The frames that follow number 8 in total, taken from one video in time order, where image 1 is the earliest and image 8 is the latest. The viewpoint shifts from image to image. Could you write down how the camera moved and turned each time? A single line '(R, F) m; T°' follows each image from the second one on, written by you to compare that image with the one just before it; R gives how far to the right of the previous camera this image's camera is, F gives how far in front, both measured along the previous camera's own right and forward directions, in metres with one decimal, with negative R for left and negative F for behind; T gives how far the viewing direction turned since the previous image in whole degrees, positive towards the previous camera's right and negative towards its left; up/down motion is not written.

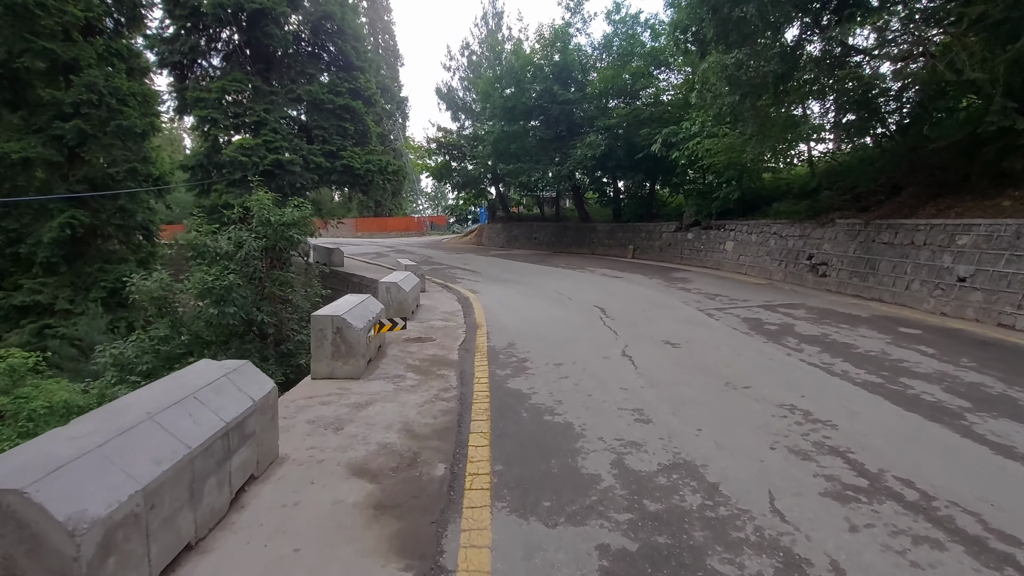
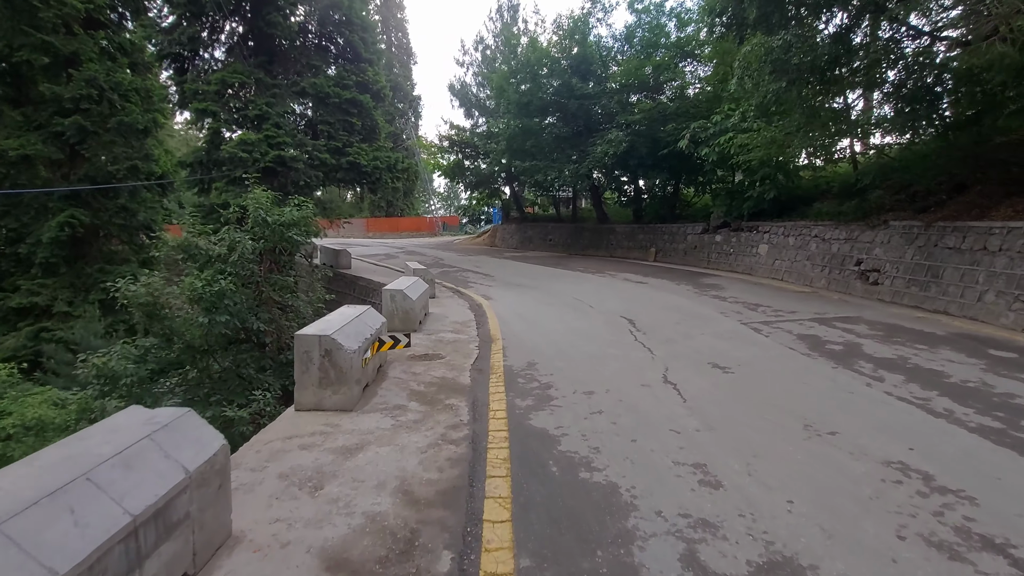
(-0.1, +1.0) m; -1°
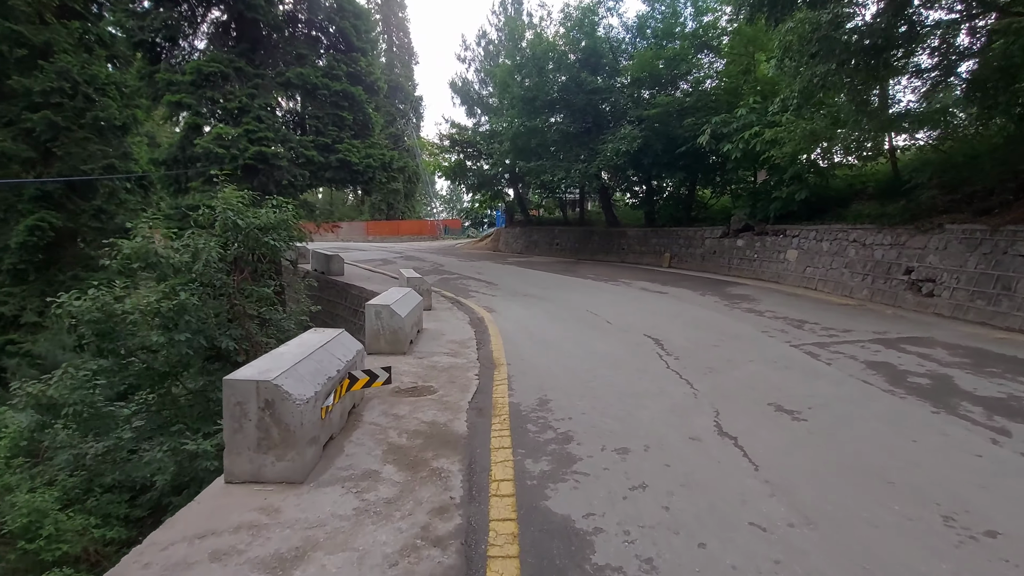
(0.0, +1.3) m; 0°
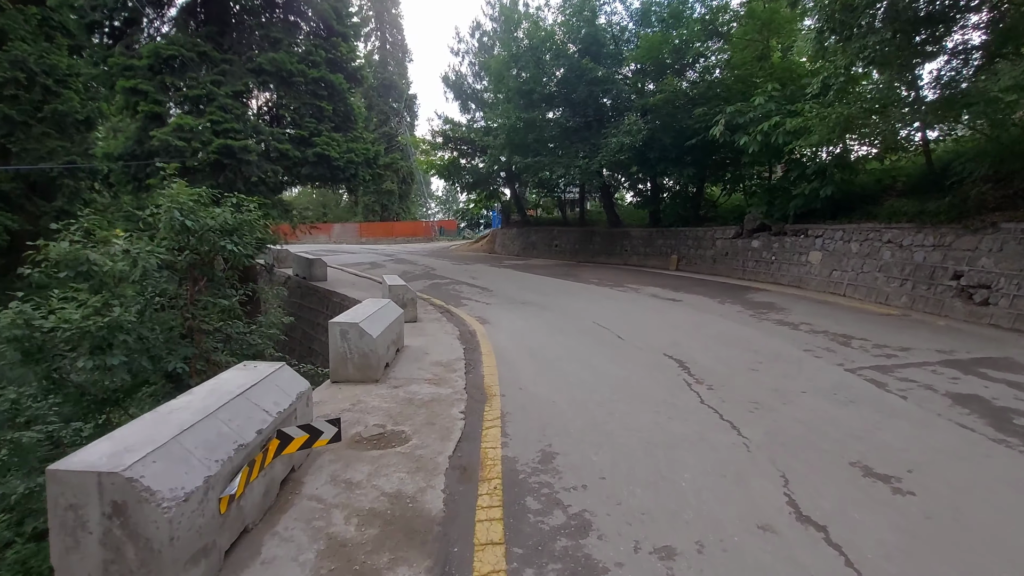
(0.0, +1.2) m; 0°
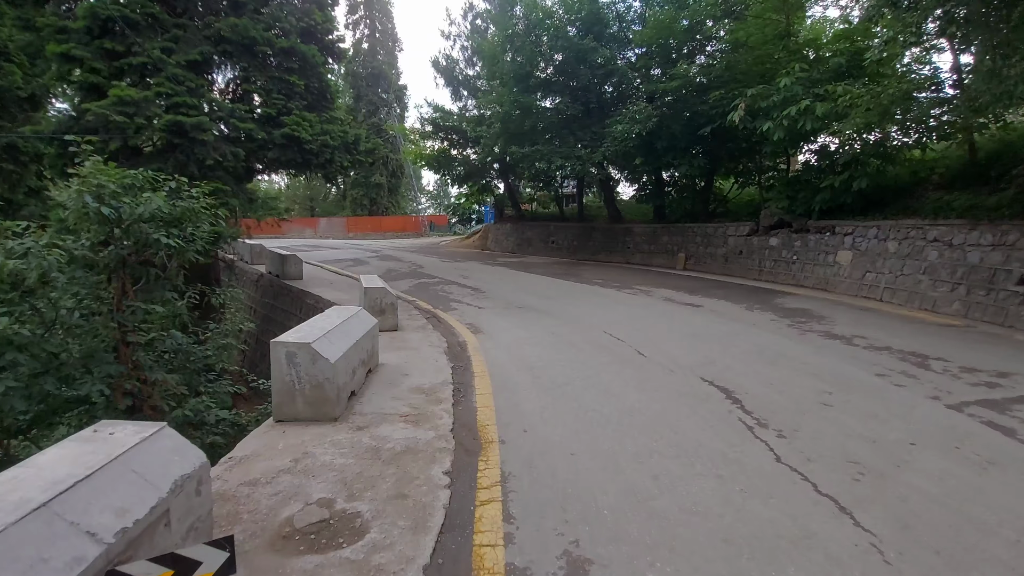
(-0.1, +1.4) m; +1°
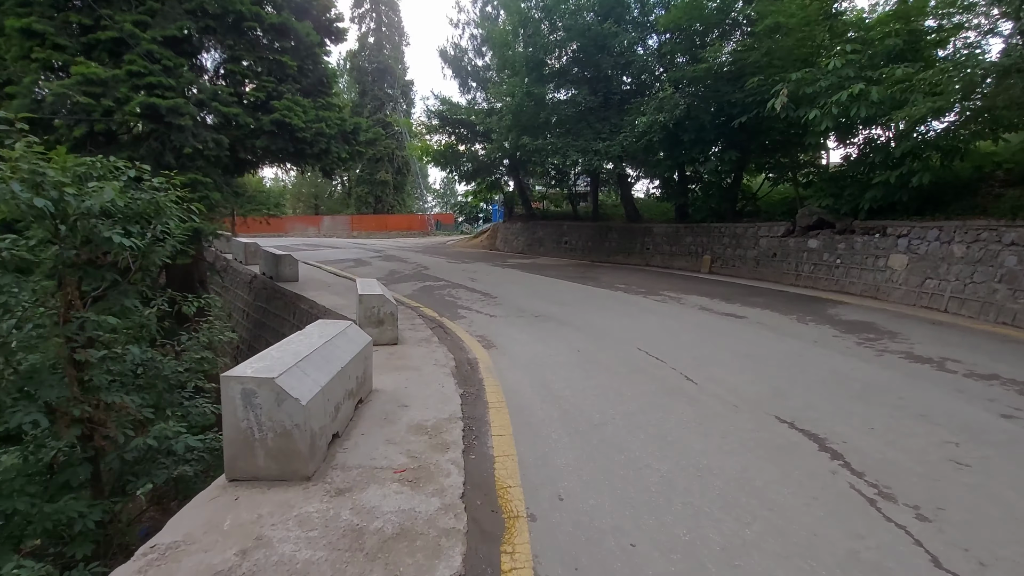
(-0.2, +1.1) m; -1°
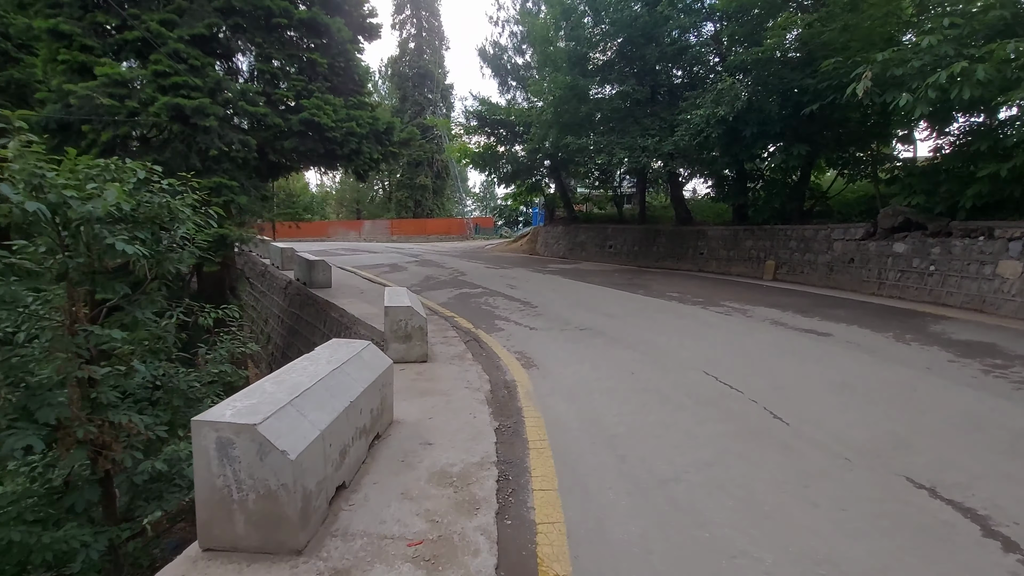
(0.0, +0.8) m; -5°
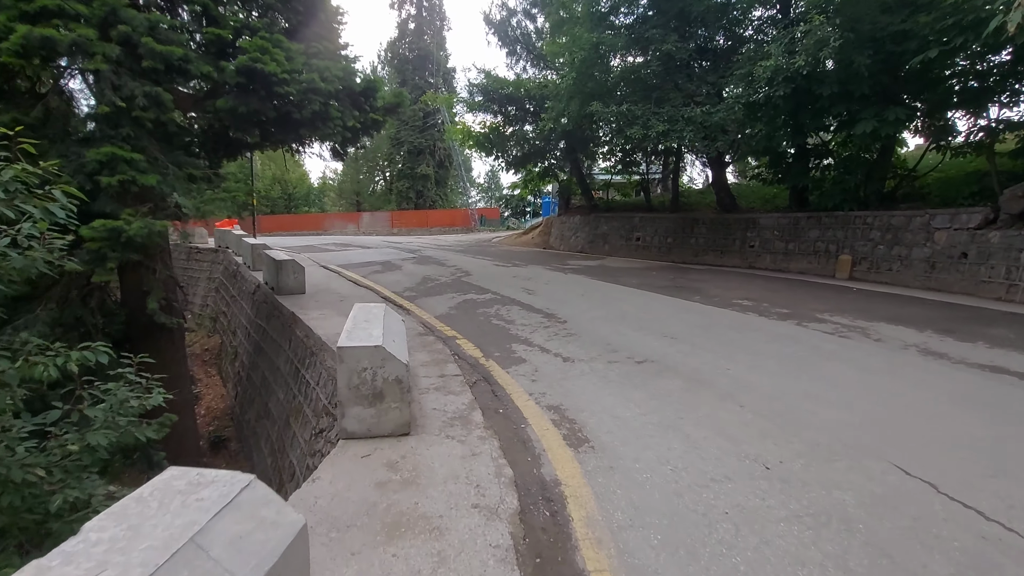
(-0.2, +2.5) m; -1°
